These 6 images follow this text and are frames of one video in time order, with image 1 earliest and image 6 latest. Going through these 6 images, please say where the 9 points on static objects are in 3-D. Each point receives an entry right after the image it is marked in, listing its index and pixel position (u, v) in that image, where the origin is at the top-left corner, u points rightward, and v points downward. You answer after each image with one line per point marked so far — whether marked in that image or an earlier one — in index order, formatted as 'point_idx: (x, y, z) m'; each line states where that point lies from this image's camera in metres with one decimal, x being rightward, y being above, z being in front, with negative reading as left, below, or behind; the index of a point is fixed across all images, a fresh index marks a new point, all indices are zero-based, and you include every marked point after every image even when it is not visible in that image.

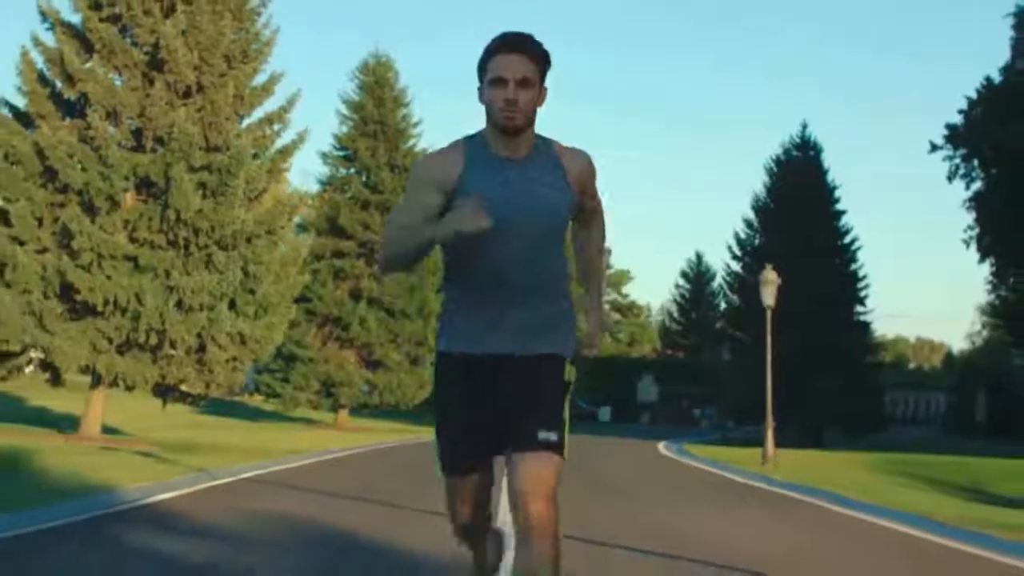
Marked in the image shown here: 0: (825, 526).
0: (+4.2, -3.0, +19.0) m
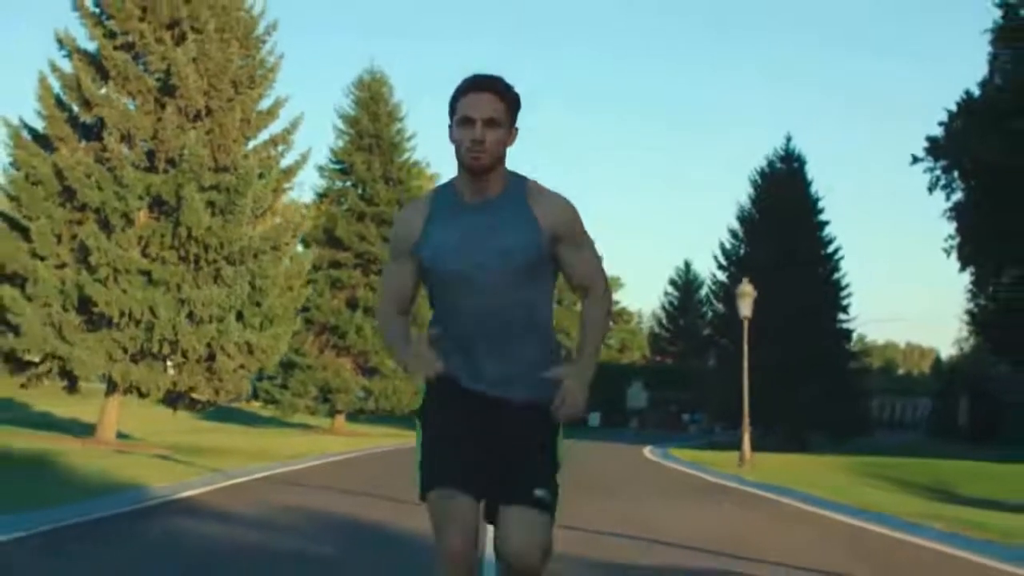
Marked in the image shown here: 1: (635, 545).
0: (+4.1, -3.3, +20.7) m
1: (+1.4, -2.6, +15.6) m
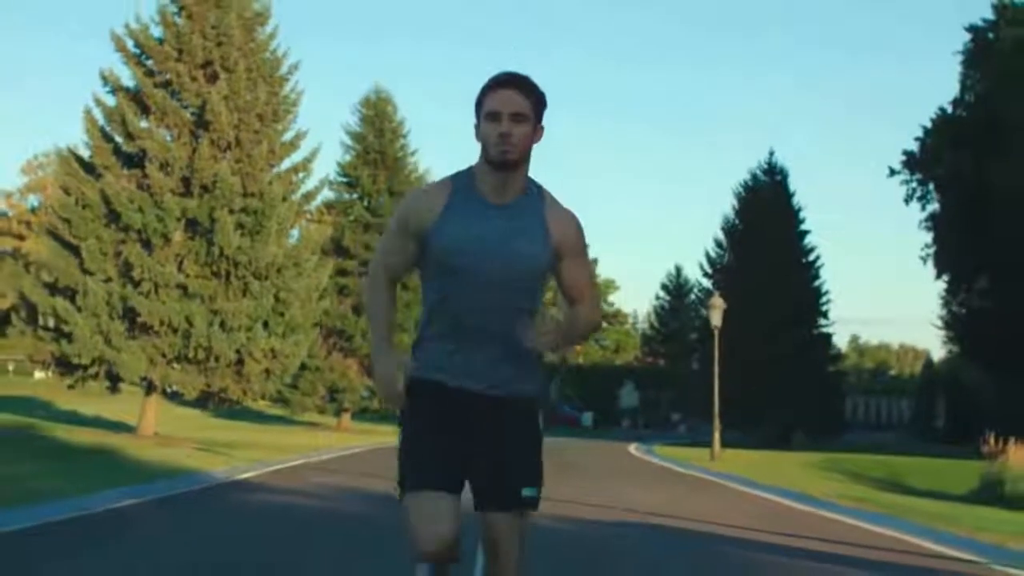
0: (+4.0, -3.6, +24.2) m
1: (+1.3, -2.9, +19.1) m
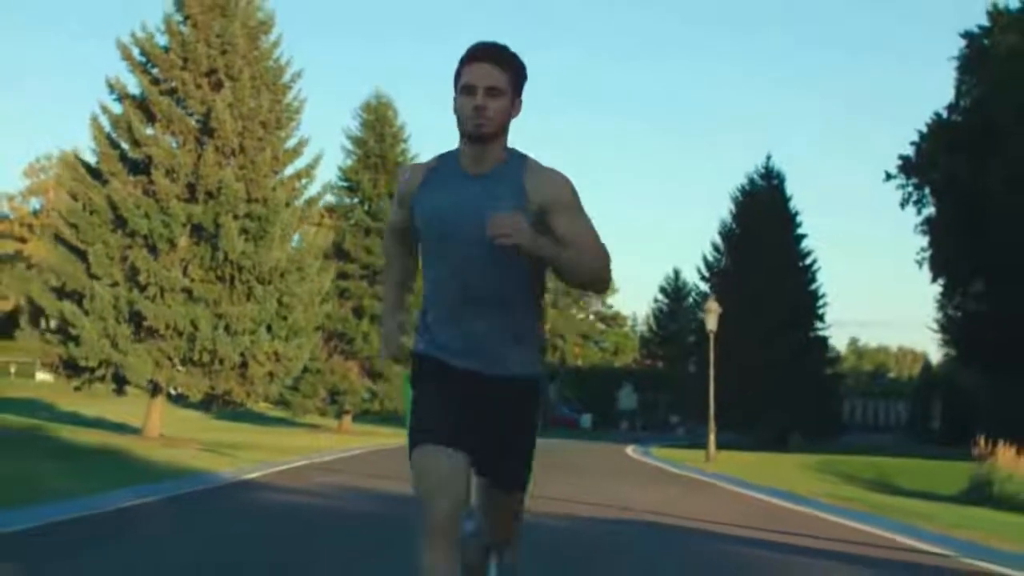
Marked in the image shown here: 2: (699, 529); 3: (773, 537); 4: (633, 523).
0: (+3.9, -3.6, +24.8) m
1: (+1.3, -3.0, +19.7) m
2: (+2.2, -2.8, +17.3) m
3: (+3.0, -2.8, +16.7) m
4: (+1.5, -2.8, +17.5) m
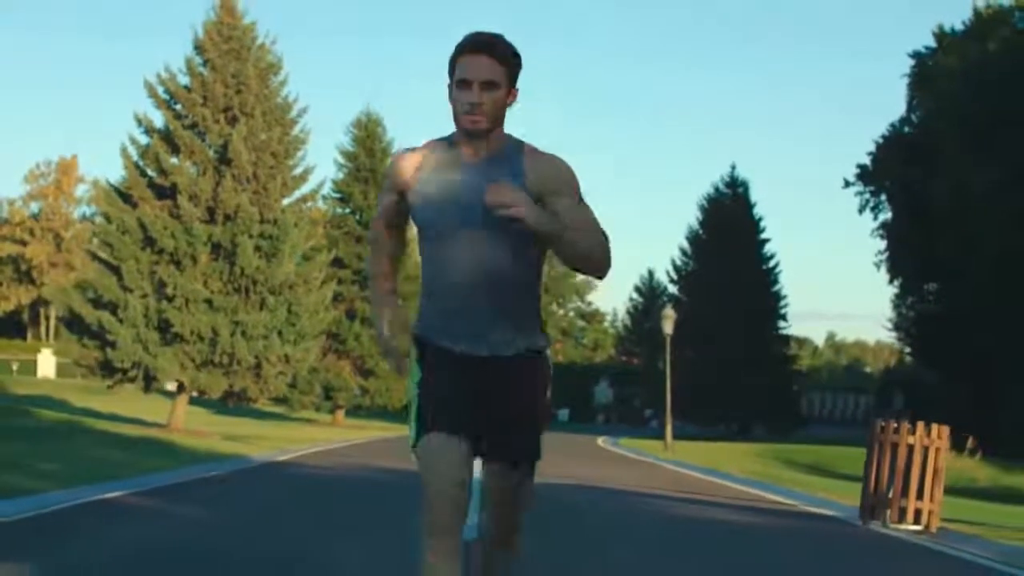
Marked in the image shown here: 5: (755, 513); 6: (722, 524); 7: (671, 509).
0: (+3.6, -3.9, +29.4) m
1: (+1.0, -3.3, +24.3) m
2: (+2.0, -3.1, +21.9) m
3: (+2.7, -3.1, +21.3) m
4: (+1.2, -3.1, +22.0) m
5: (+3.1, -2.9, +18.6) m
6: (+2.5, -2.8, +17.2) m
7: (+2.1, -2.9, +19.3) m
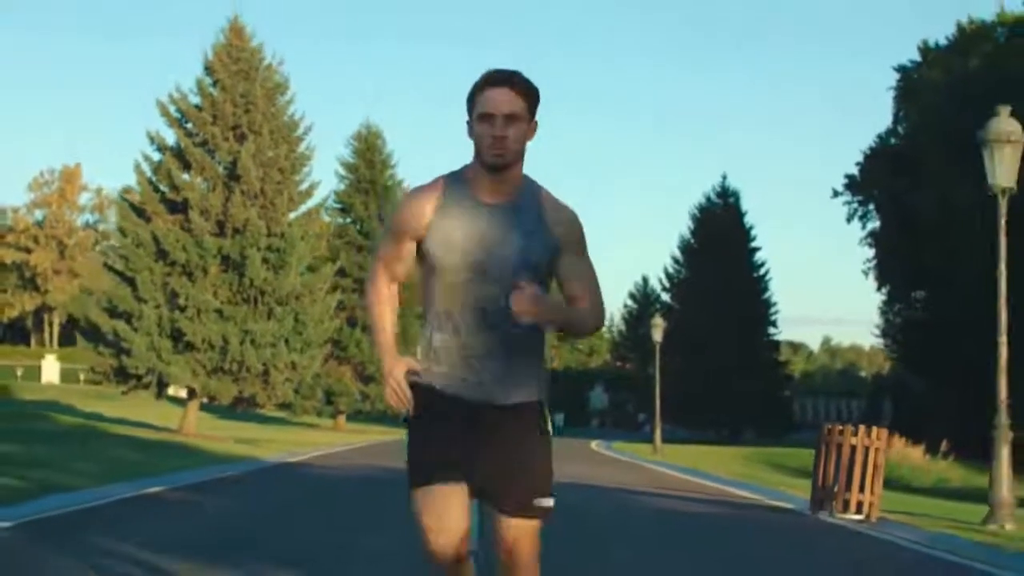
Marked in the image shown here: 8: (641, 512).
0: (+3.5, -4.1, +31.2) m
1: (+0.9, -3.5, +26.1) m
2: (+1.9, -3.3, +23.6) m
3: (+2.7, -3.3, +23.1) m
4: (+1.1, -3.3, +23.8) m
5: (+3.0, -3.1, +20.4) m
6: (+2.4, -3.0, +19.0) m
7: (+2.0, -3.2, +21.0) m
8: (+1.8, -3.1, +20.2) m
